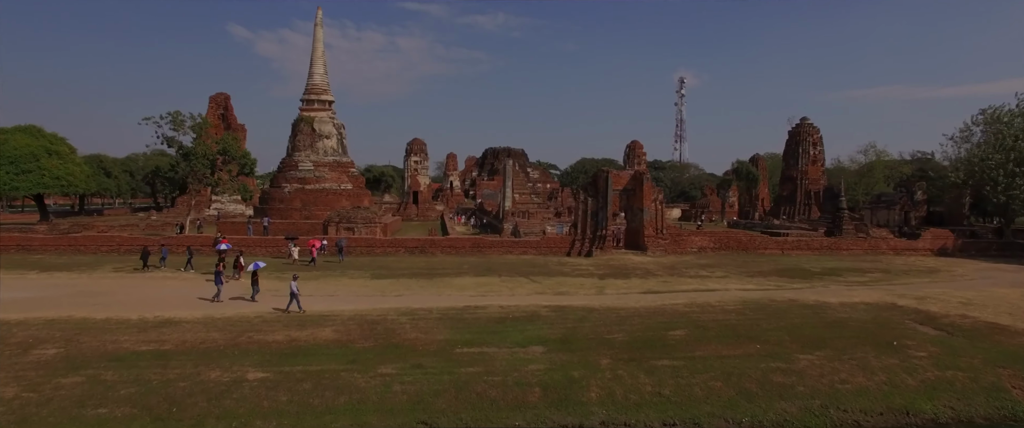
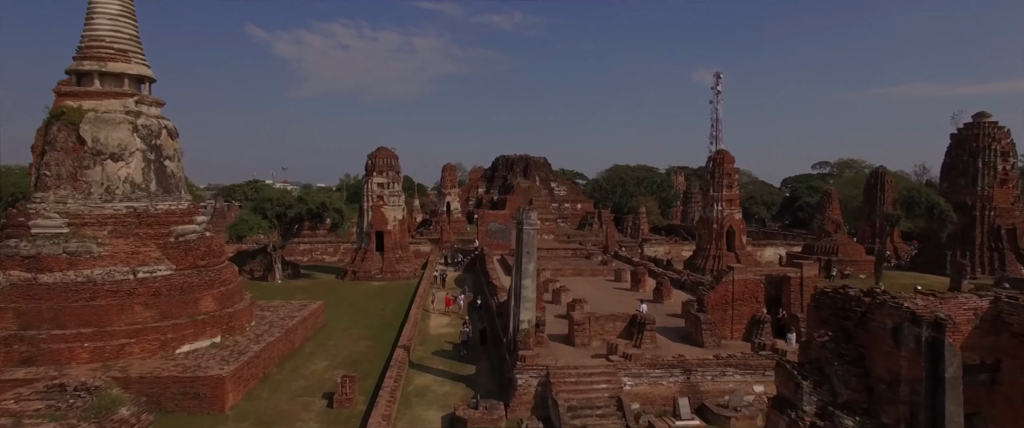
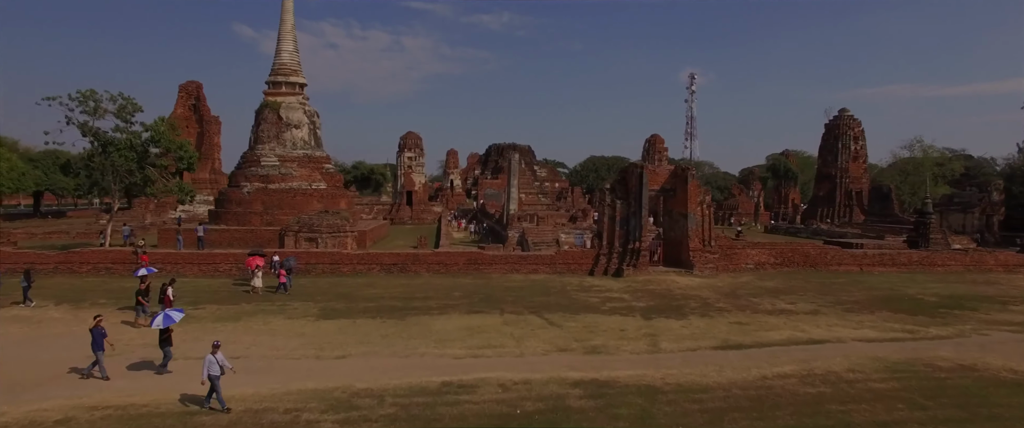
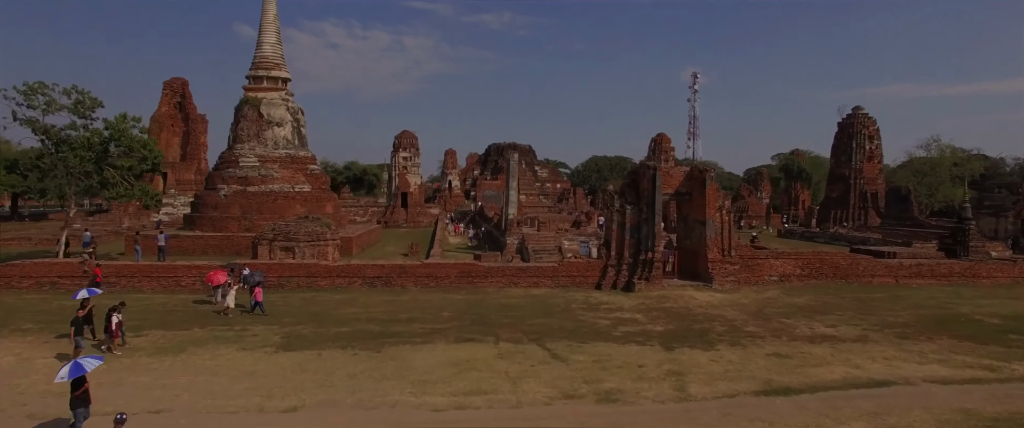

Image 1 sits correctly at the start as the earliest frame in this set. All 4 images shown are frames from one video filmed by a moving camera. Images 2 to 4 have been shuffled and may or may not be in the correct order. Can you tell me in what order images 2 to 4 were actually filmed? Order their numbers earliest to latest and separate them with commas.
3, 4, 2
